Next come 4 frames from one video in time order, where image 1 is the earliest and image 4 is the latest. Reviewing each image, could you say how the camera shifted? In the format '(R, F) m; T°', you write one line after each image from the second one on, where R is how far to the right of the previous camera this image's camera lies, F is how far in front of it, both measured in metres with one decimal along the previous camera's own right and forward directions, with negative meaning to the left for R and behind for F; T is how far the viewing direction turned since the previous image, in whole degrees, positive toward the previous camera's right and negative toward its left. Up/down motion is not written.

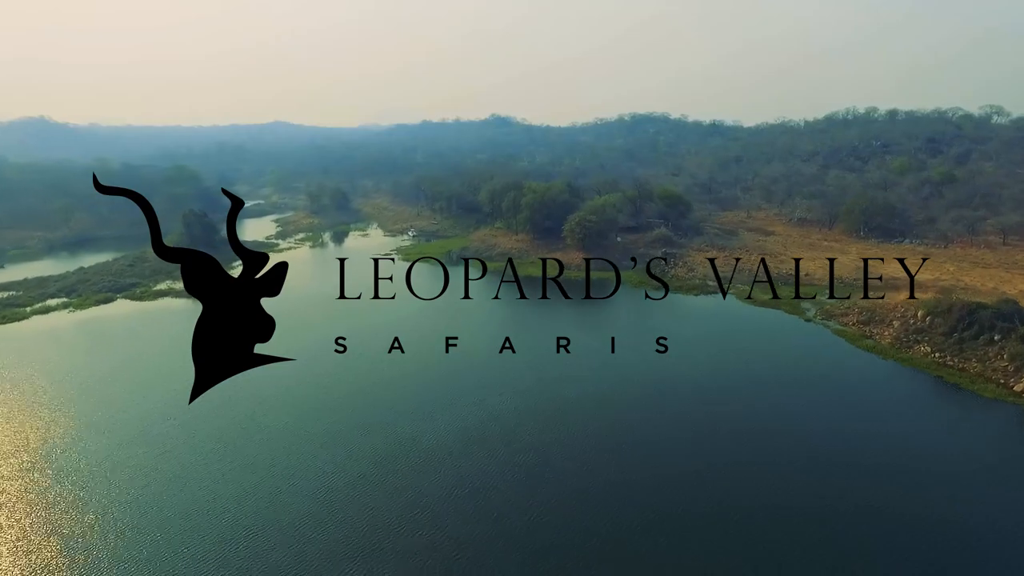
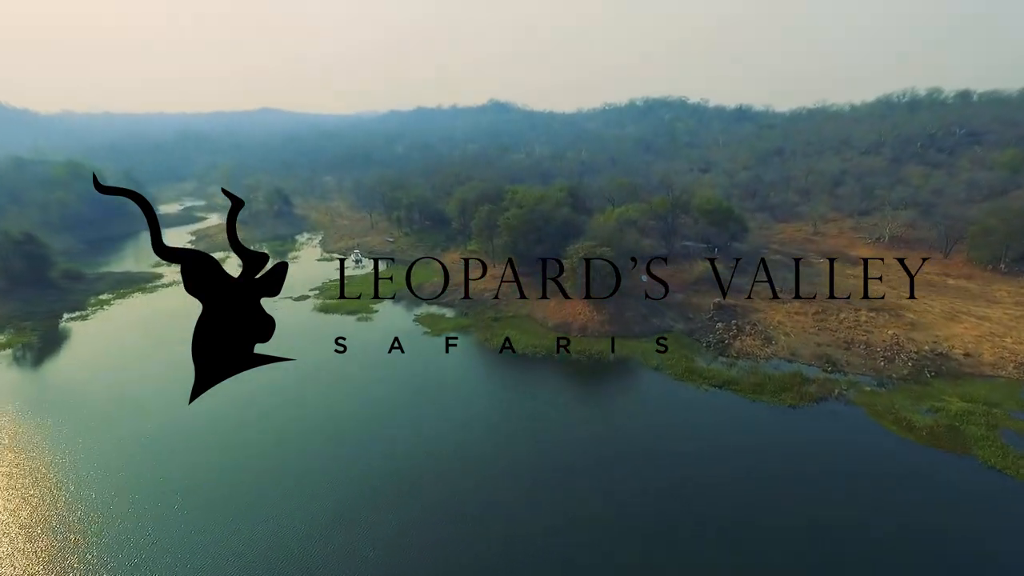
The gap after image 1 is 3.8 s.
(+1.5, +15.4) m; 0°
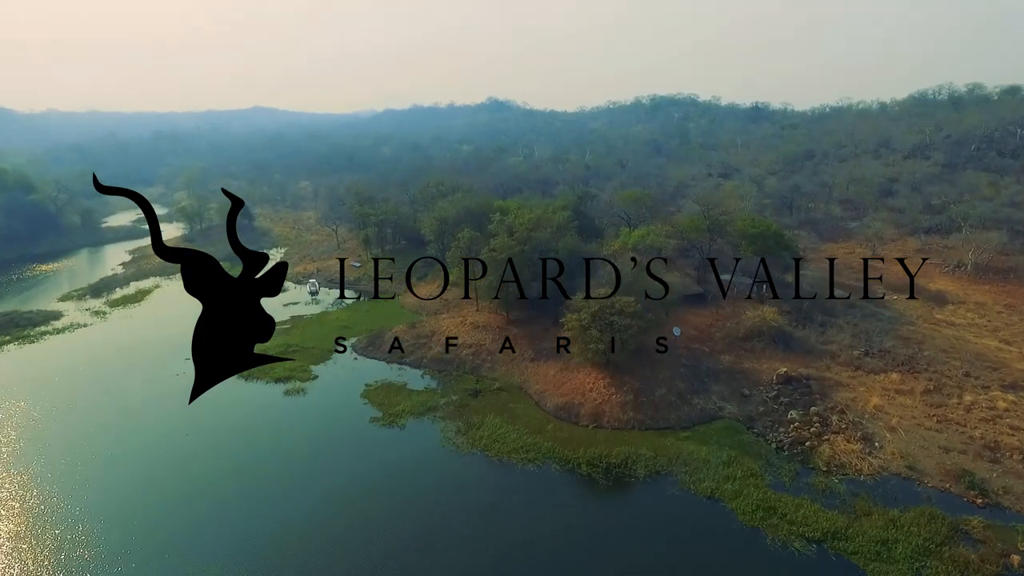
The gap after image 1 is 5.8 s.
(+0.5, +8.0) m; 0°
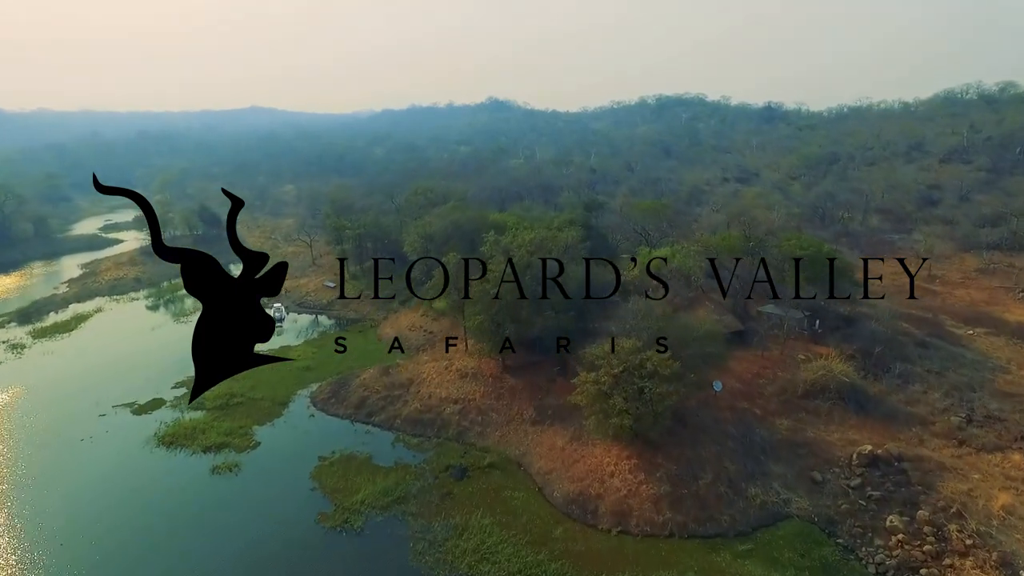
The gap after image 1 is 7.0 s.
(+0.1, +5.0) m; 0°
